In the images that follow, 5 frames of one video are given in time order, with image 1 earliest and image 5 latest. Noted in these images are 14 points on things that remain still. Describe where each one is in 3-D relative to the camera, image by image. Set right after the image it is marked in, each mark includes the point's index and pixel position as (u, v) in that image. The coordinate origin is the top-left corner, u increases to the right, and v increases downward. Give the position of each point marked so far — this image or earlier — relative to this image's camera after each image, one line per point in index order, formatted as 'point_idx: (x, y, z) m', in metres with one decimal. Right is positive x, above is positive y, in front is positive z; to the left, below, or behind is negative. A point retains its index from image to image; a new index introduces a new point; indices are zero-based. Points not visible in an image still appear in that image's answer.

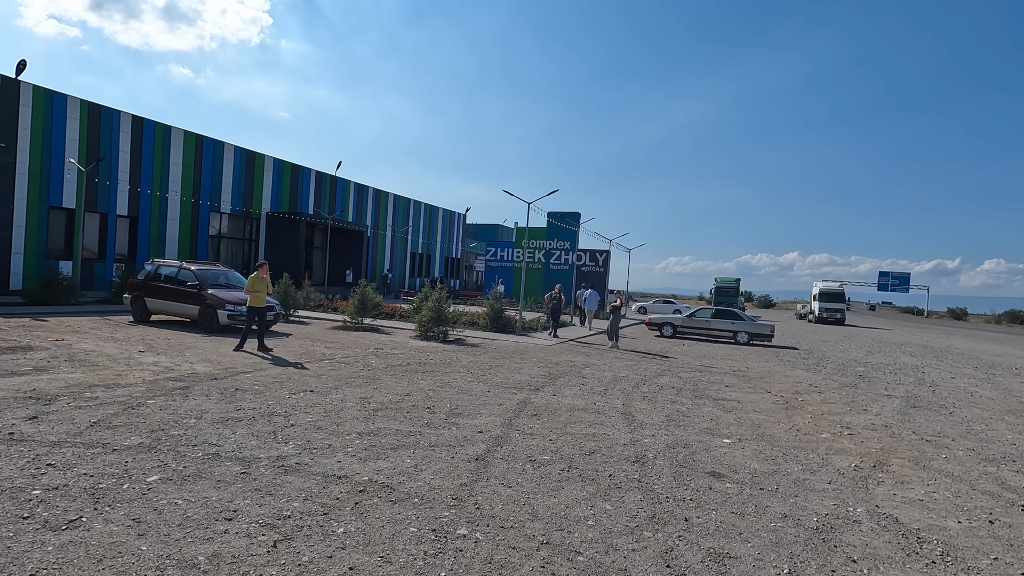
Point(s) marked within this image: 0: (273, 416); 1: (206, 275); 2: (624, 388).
0: (-3.1, -1.7, +6.9) m
1: (-8.9, +0.4, +15.6) m
2: (+2.2, -2.0, +10.4) m
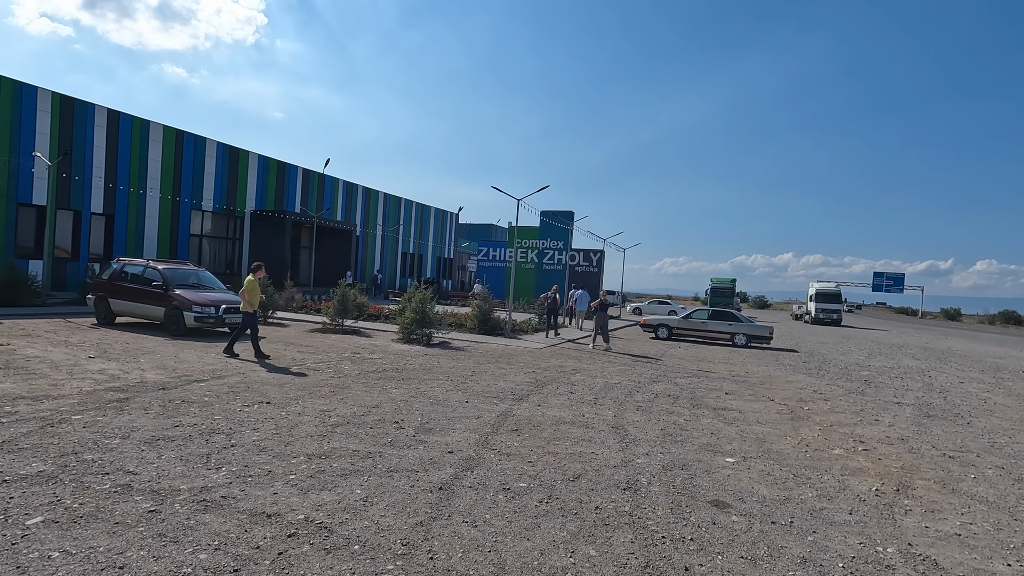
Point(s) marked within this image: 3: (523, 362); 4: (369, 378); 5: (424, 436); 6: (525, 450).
0: (-3.4, -1.7, +6.0) m
1: (-9.2, +0.3, +14.7) m
2: (+1.9, -2.0, +9.6) m
3: (+0.3, -1.8, +13.1) m
4: (-2.7, -1.7, +10.0) m
5: (-1.1, -1.8, +6.5) m
6: (+0.2, -1.9, +6.3) m
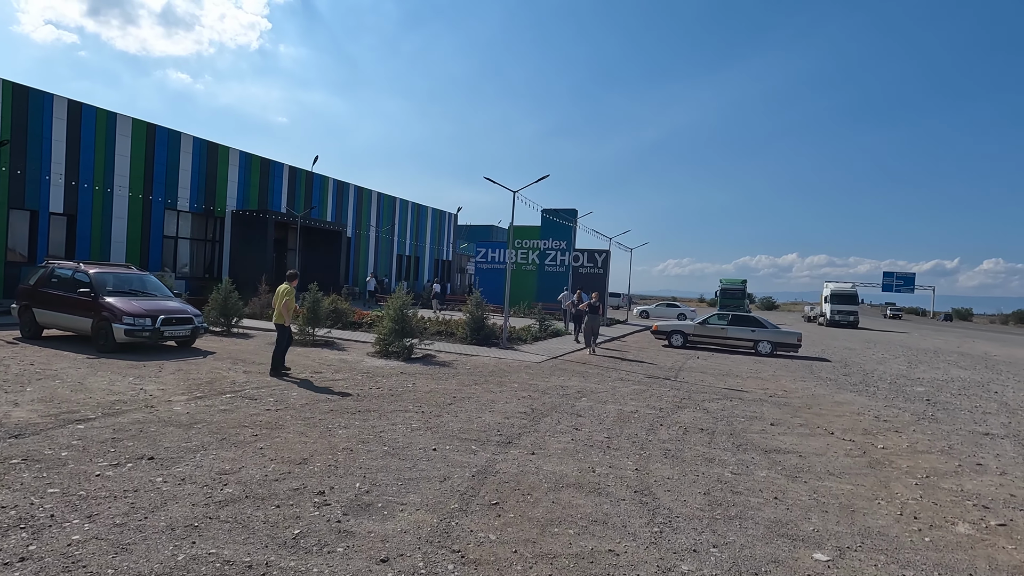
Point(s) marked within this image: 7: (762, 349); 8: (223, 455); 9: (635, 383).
0: (-3.6, -1.7, +3.8) m
1: (-9.4, +0.2, +12.5) m
2: (+1.7, -2.0, +7.4) m
3: (+0.1, -1.9, +10.8) m
4: (-2.8, -1.8, +7.7) m
5: (-1.3, -1.9, +4.3) m
6: (0.0, -2.0, +4.0) m
7: (+9.4, -2.3, +20.0) m
8: (-3.1, -1.8, +5.7) m
9: (+2.7, -2.1, +11.7) m
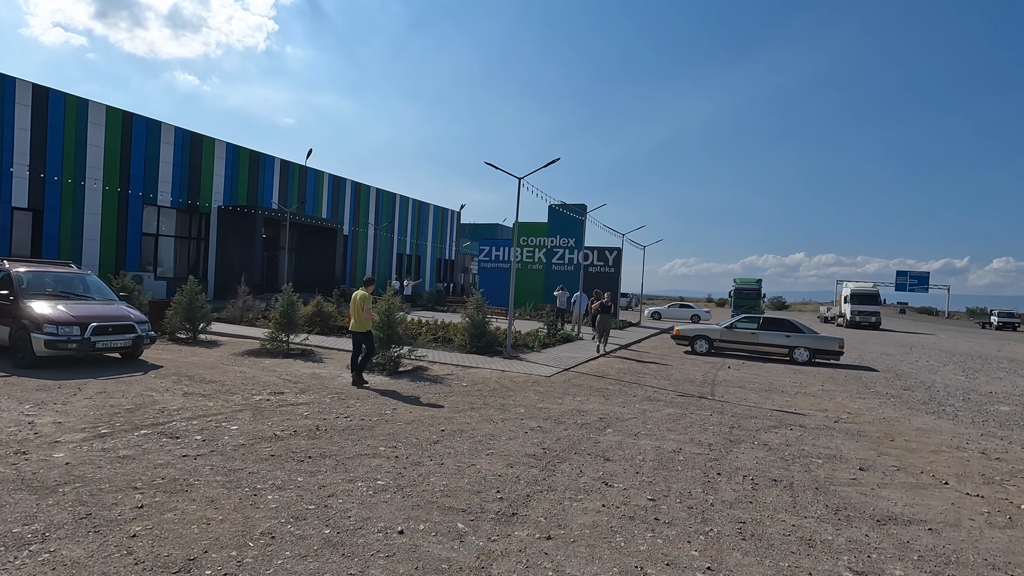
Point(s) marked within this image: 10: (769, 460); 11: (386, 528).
0: (-3.5, -1.8, +1.8) m
1: (-9.3, +0.1, +10.6) m
2: (+1.7, -2.1, +5.3) m
3: (+0.2, -1.9, +8.8) m
4: (-2.8, -1.8, +5.7) m
5: (-1.3, -1.9, +2.2) m
6: (0.0, -2.0, +1.9) m
7: (+9.5, -2.3, +17.8) m
8: (-3.1, -1.8, +3.7) m
9: (+2.8, -2.1, +9.6) m
10: (+3.2, -2.1, +6.7) m
11: (-1.0, -1.9, +4.2) m
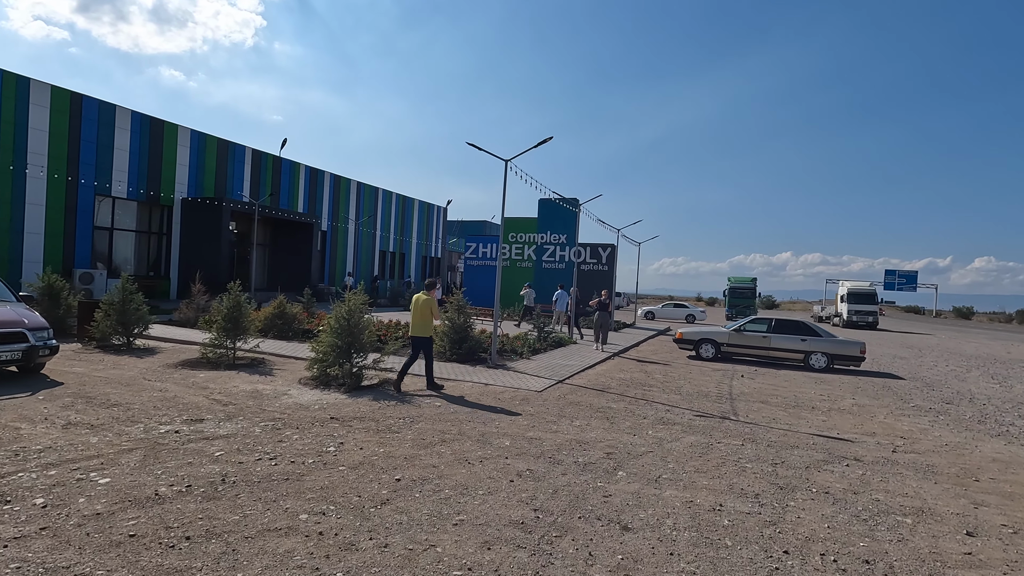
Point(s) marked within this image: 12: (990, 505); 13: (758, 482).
0: (-3.6, -1.8, -0.2) m
1: (-9.6, +0.2, +8.5) m
2: (+1.6, -2.0, +3.5) m
3: (0.0, -1.9, +6.9) m
4: (-2.9, -1.8, +3.8) m
5: (-1.4, -1.9, +0.4) m
6: (-0.1, -2.0, +0.1) m
7: (+9.1, -2.2, +16.1) m
8: (-3.2, -1.8, +1.8) m
9: (+2.5, -2.1, +7.8) m
10: (+3.0, -2.1, +4.9) m
11: (-1.1, -1.9, +2.4) m
12: (+5.0, -2.3, +5.6) m
13: (+2.6, -2.1, +5.7) m
